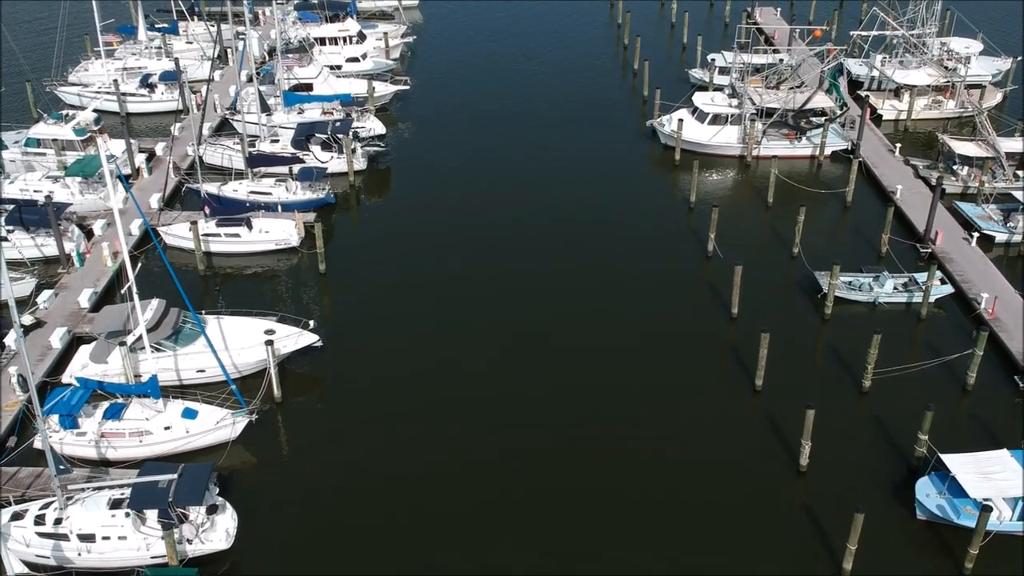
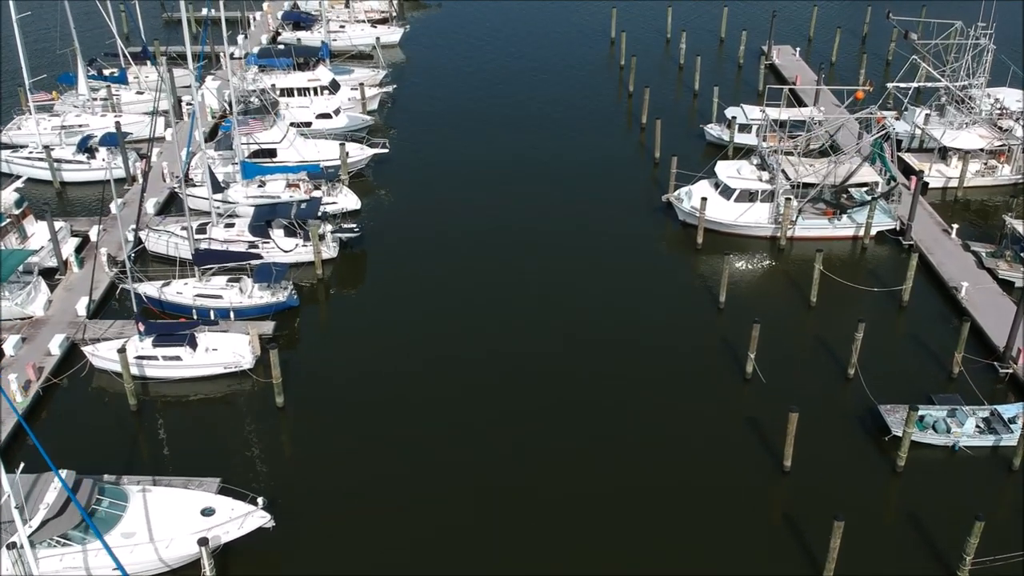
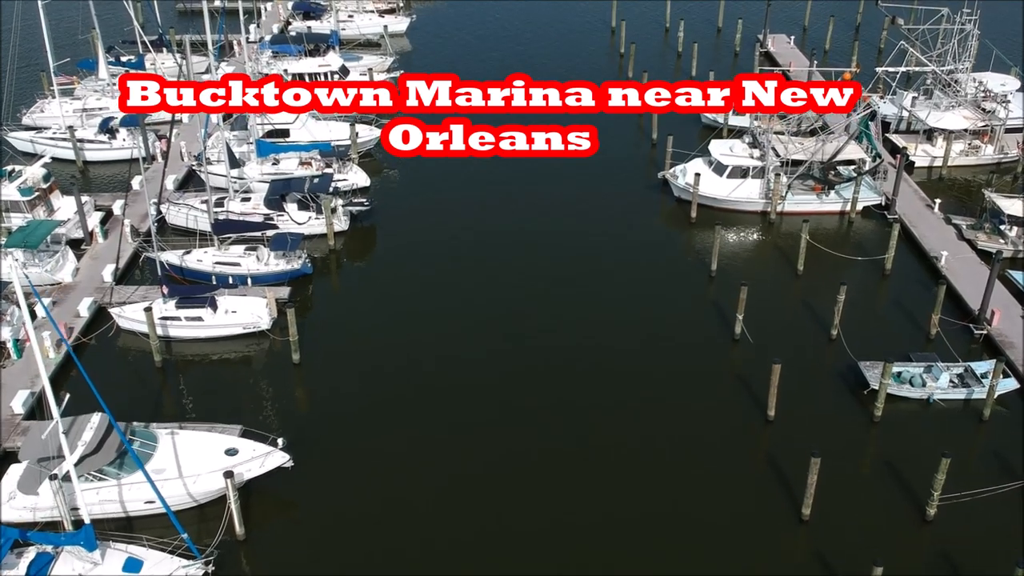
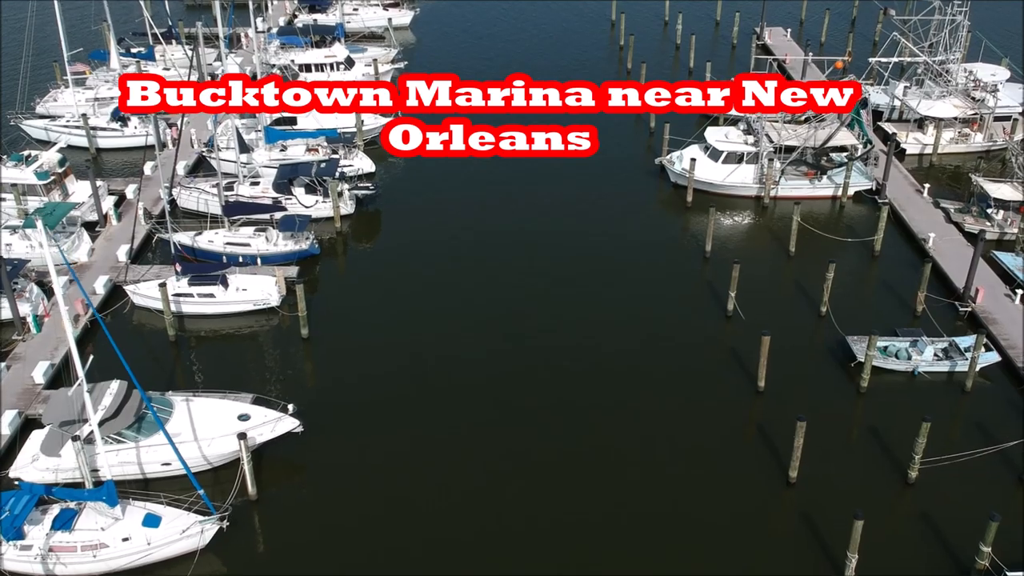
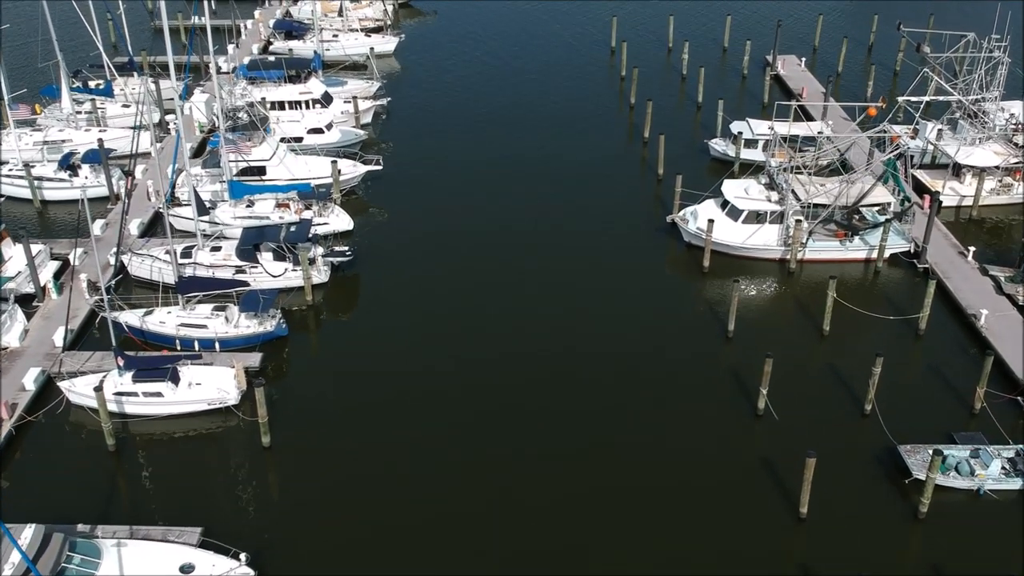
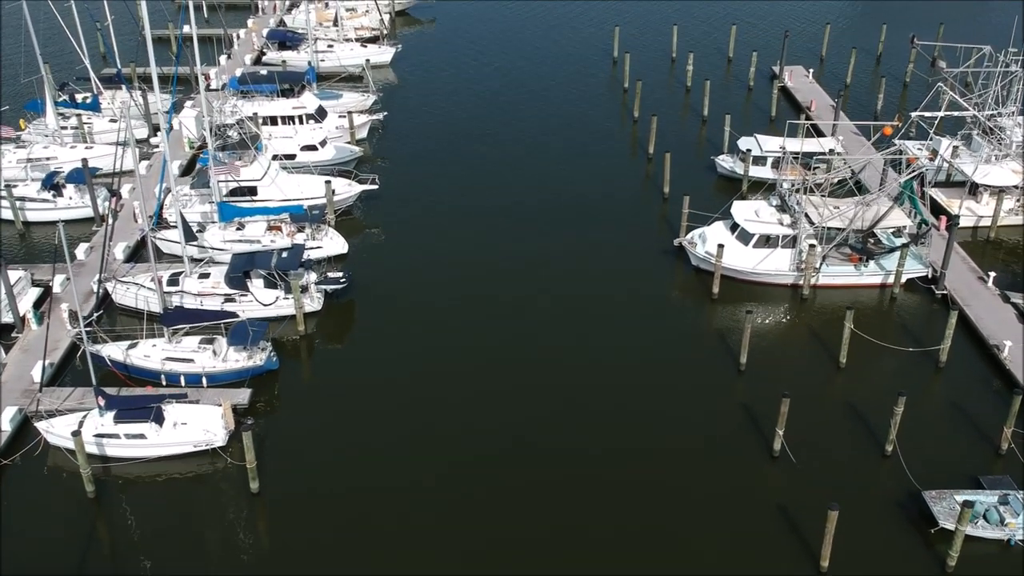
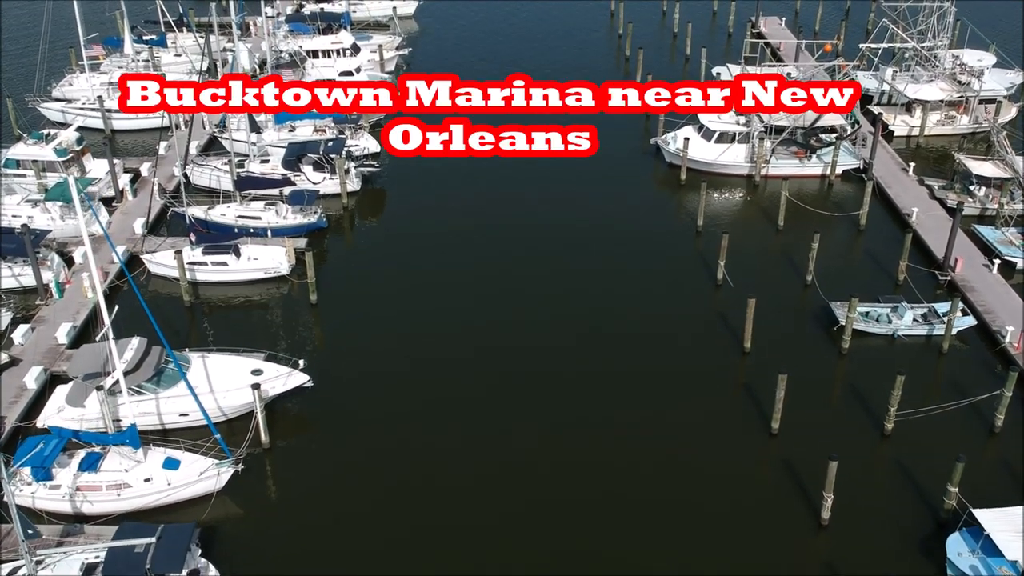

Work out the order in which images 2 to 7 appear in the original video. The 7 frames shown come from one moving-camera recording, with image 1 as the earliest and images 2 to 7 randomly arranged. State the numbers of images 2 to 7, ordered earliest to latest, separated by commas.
7, 4, 3, 2, 5, 6
